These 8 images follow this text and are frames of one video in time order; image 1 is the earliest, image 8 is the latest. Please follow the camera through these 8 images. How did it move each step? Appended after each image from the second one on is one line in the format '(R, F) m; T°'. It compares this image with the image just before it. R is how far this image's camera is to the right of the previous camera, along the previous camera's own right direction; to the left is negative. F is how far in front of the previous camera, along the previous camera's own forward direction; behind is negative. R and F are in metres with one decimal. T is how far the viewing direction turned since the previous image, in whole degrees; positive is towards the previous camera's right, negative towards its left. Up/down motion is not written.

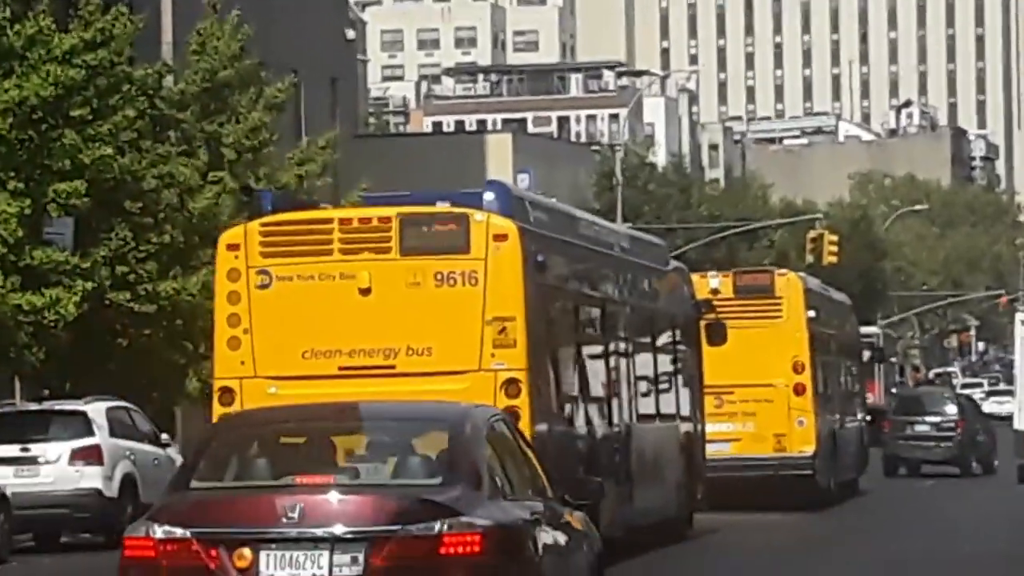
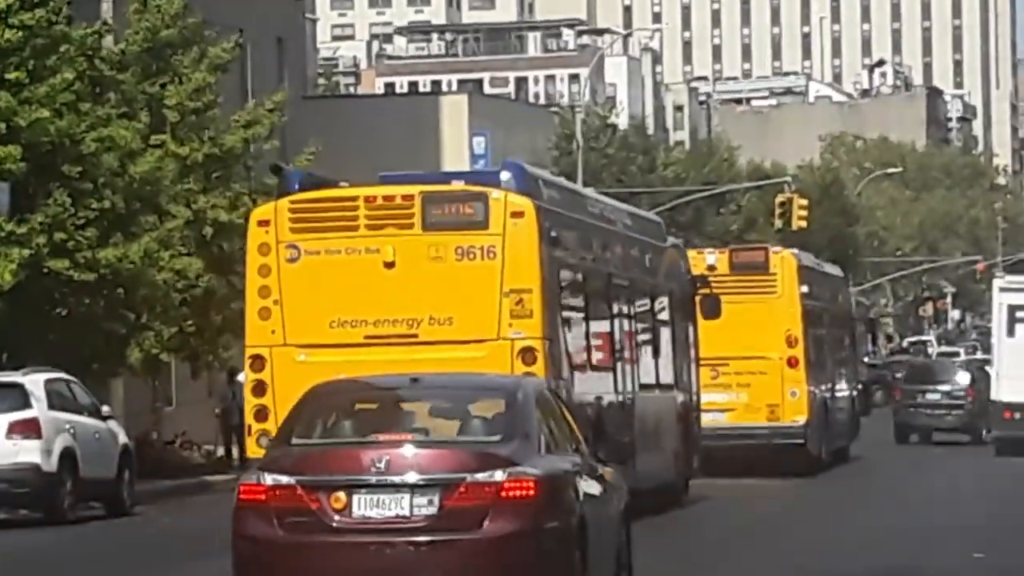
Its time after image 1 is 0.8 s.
(-0.4, +1.5) m; +1°
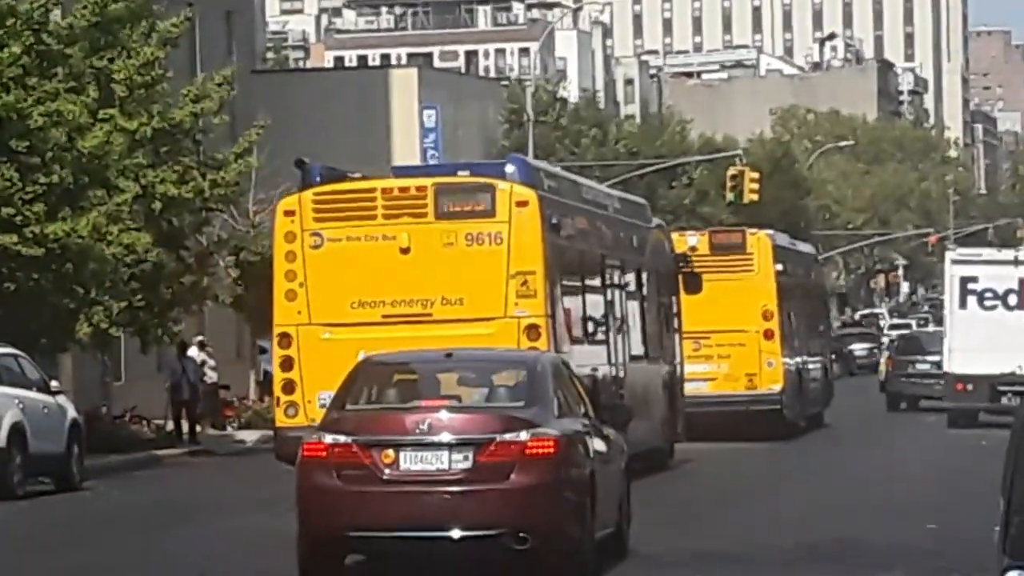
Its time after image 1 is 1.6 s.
(-0.3, 0.0) m; +1°
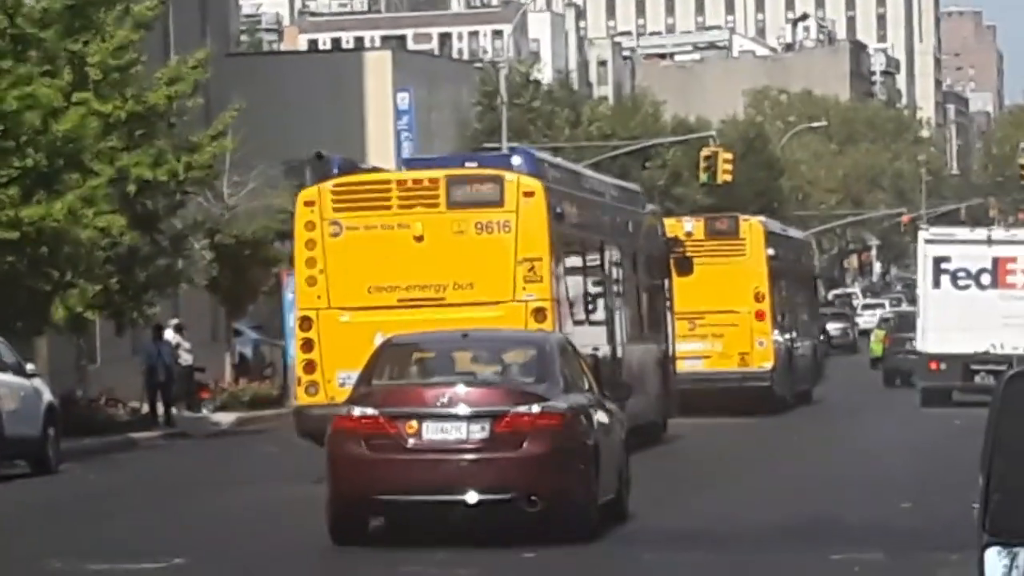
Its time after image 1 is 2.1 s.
(-0.1, -0.1) m; +1°
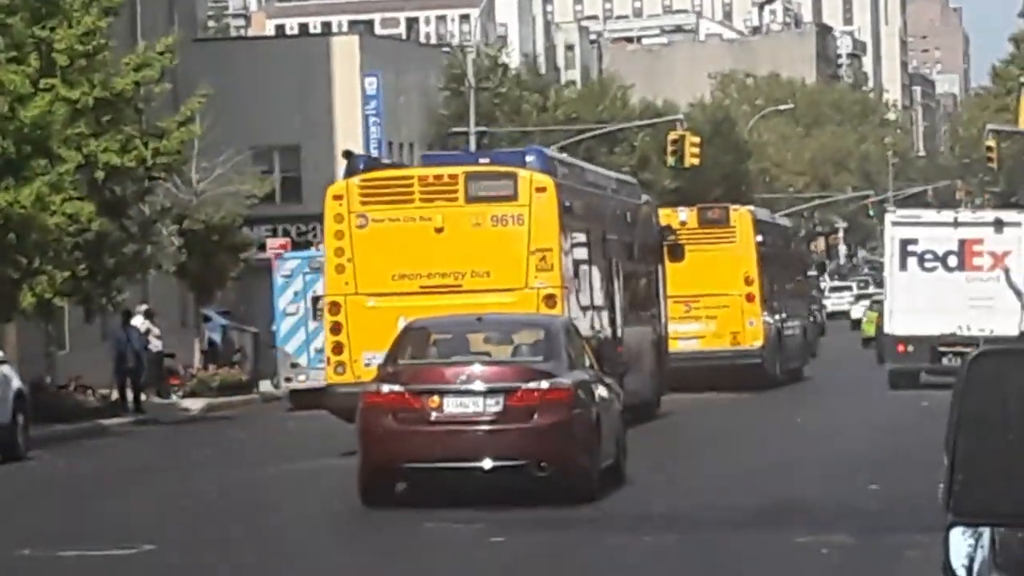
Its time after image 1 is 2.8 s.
(0.0, -0.1) m; 0°
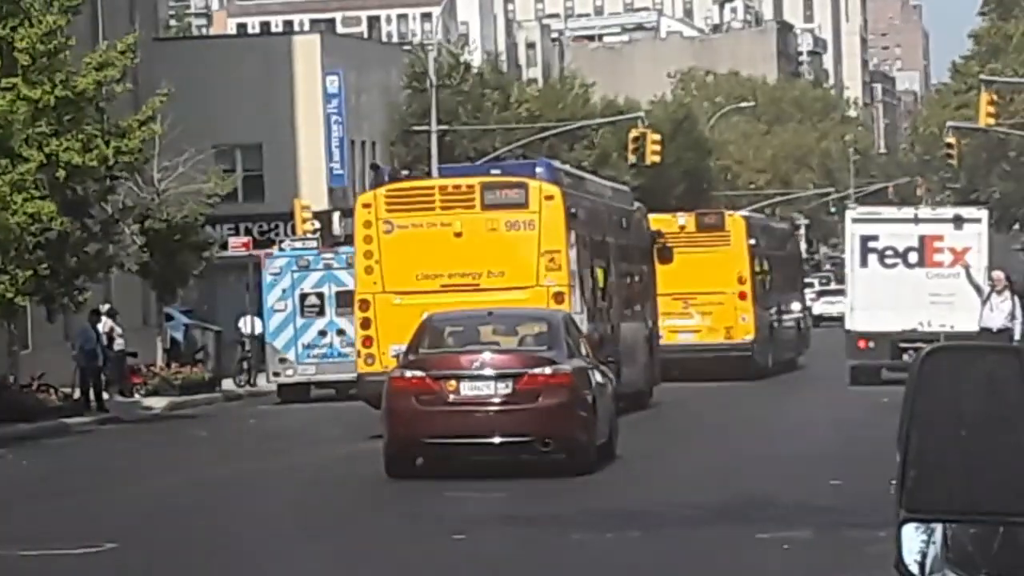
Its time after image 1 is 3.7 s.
(0.0, -0.1) m; +1°
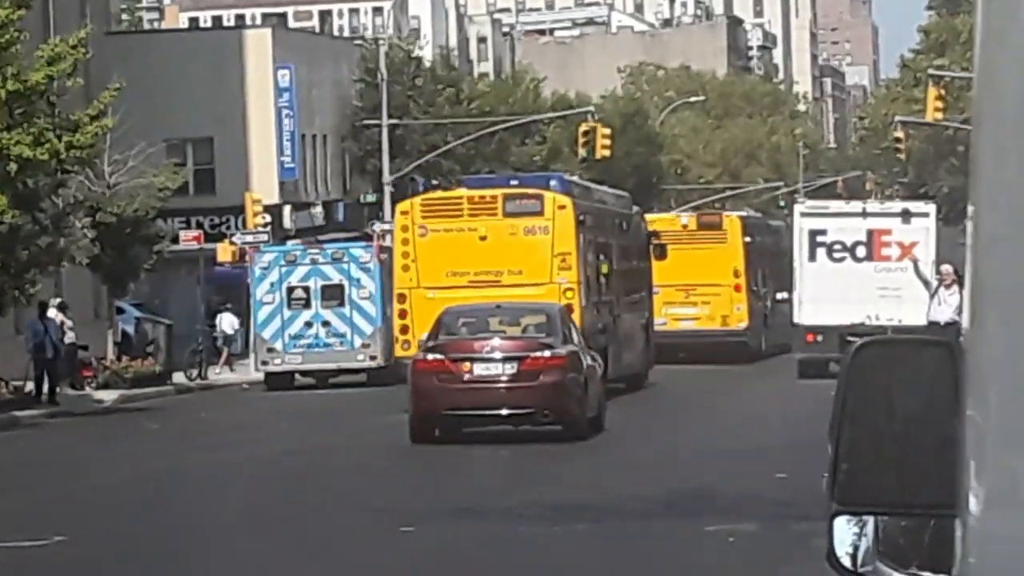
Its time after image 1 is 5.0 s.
(0.0, -0.1) m; +1°
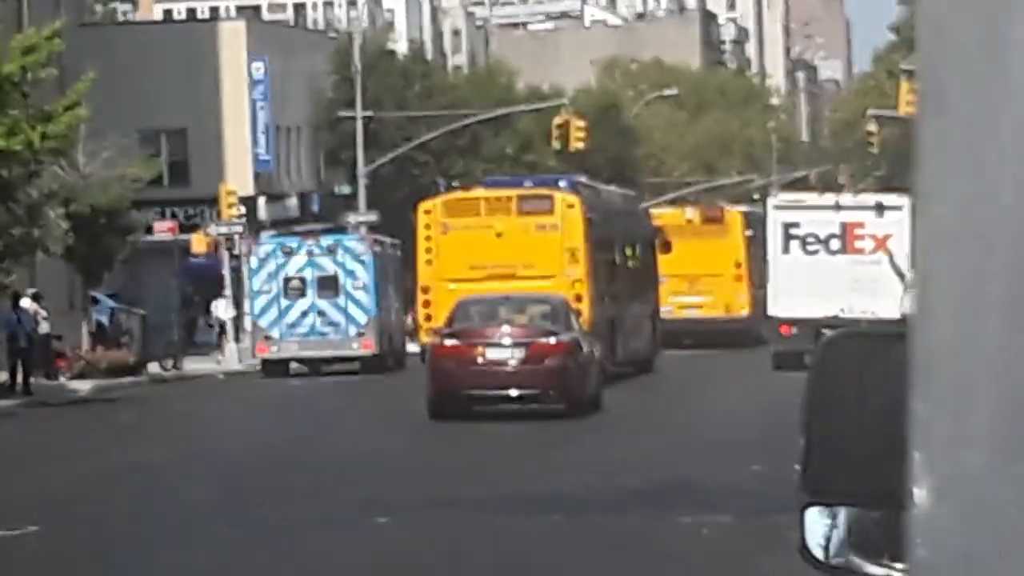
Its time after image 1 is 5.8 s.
(0.0, -0.1) m; 0°
